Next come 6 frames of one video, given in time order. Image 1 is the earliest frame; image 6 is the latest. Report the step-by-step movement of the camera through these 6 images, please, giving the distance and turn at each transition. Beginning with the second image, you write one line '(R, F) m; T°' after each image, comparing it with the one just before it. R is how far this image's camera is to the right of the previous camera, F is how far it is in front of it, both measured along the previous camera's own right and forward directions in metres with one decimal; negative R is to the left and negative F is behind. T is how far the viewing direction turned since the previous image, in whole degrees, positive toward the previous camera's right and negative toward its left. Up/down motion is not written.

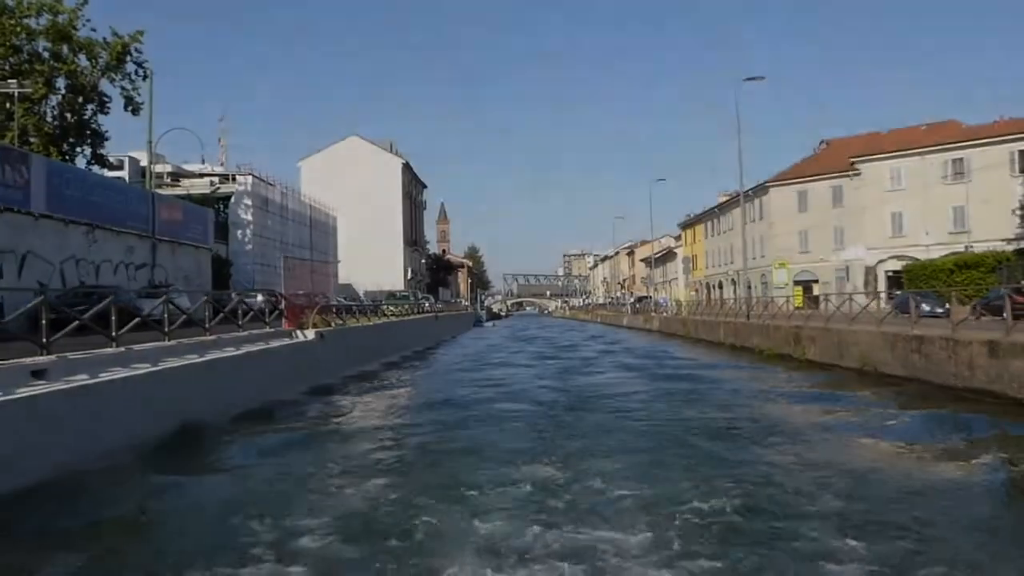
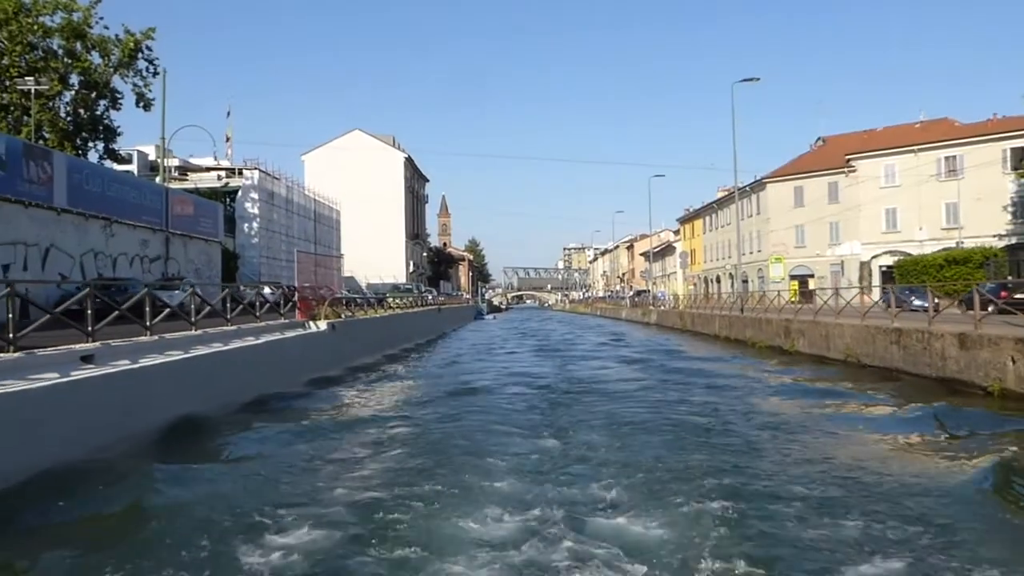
(-0.1, -0.9) m; 0°
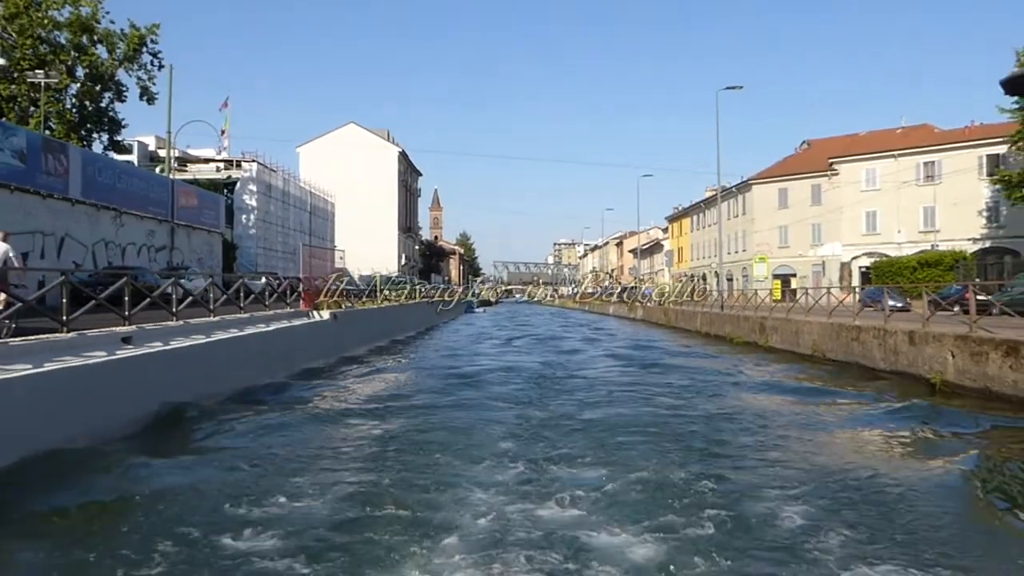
(-0.1, -1.3) m; +1°
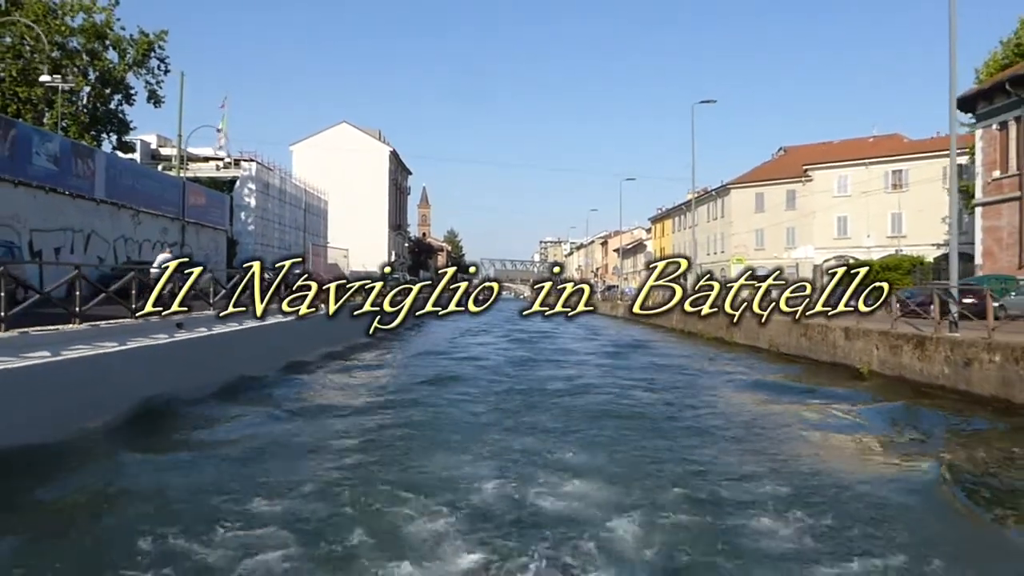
(-0.1, -2.2) m; +1°
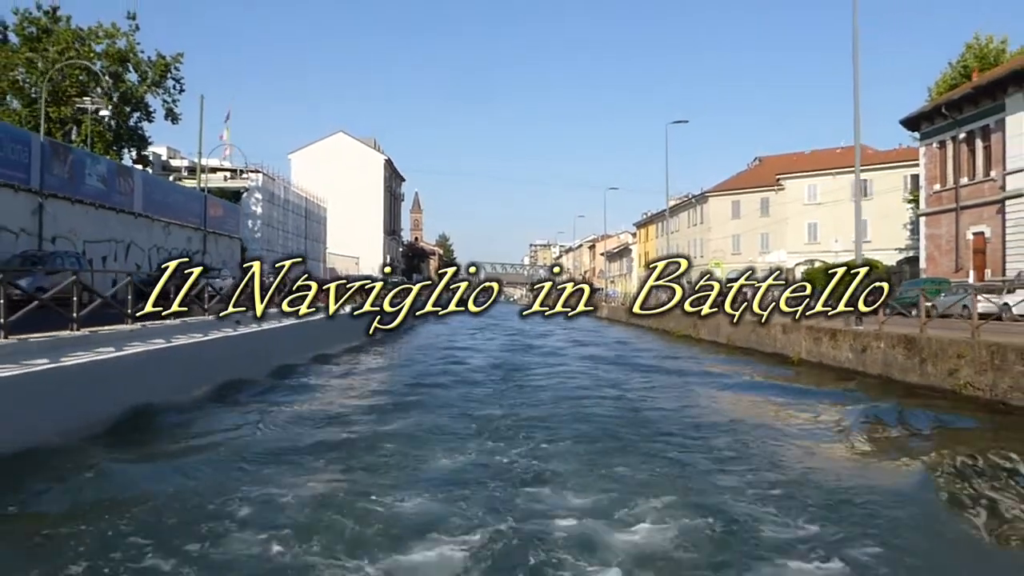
(0.0, -3.3) m; +1°
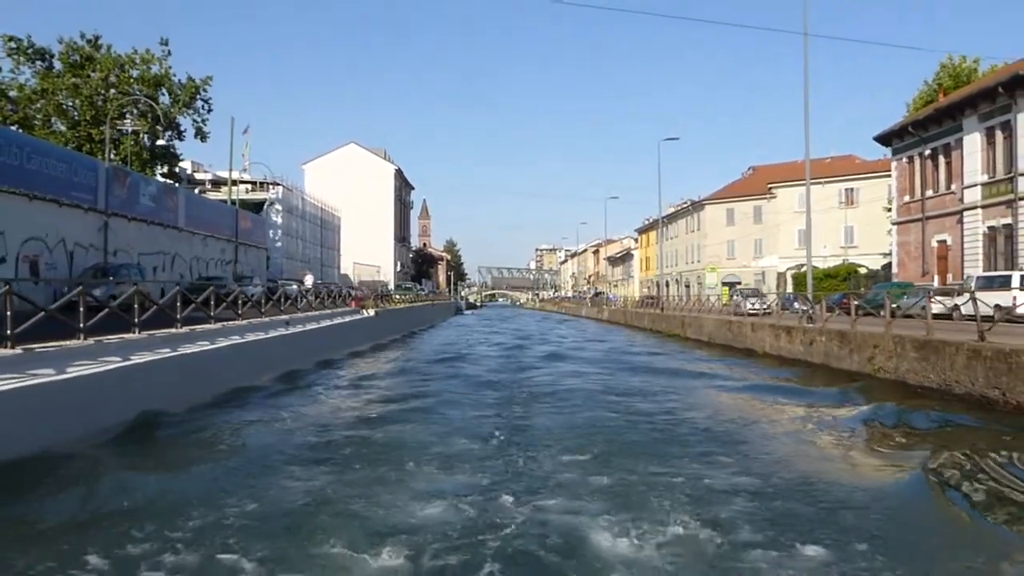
(0.0, -3.2) m; 0°
